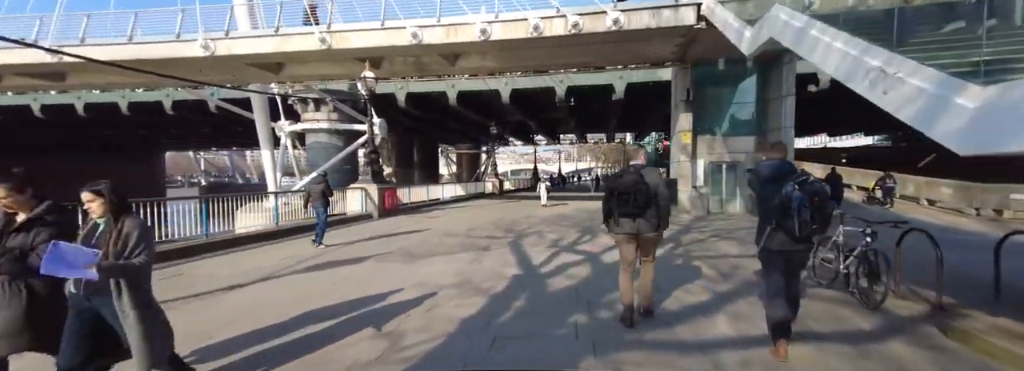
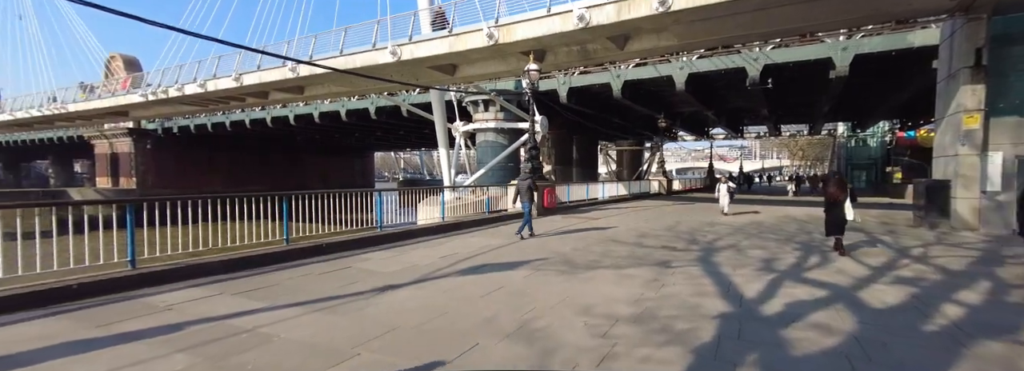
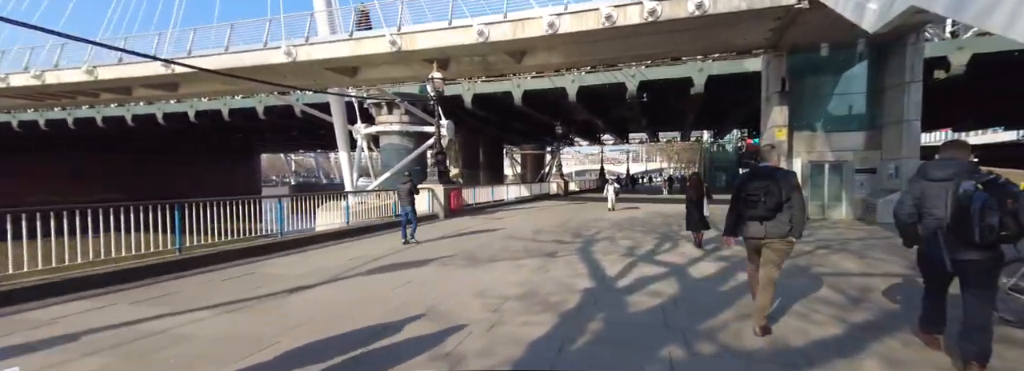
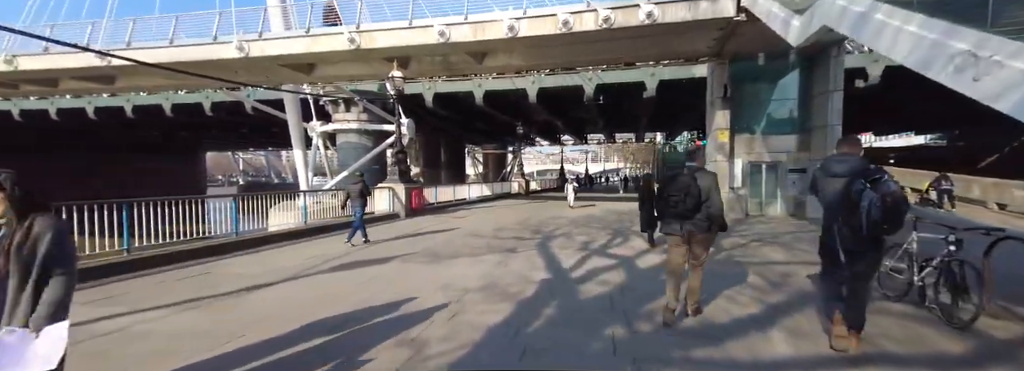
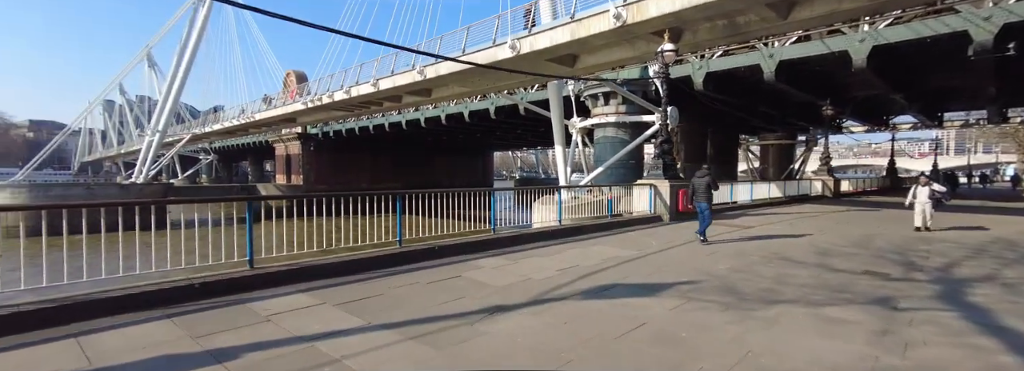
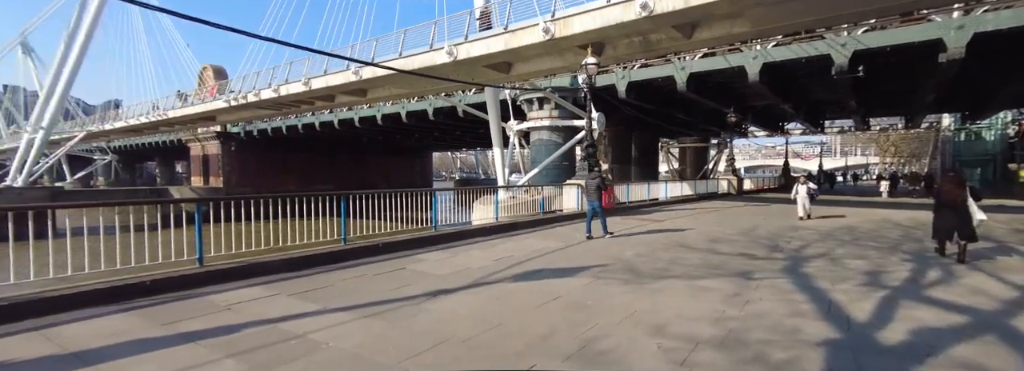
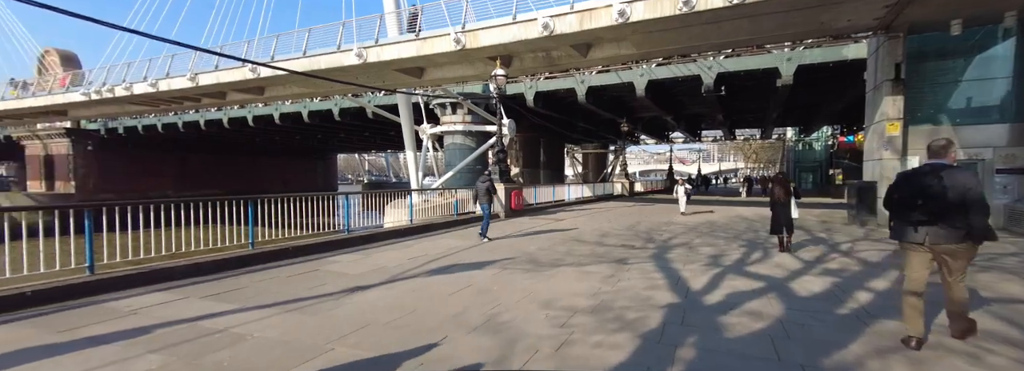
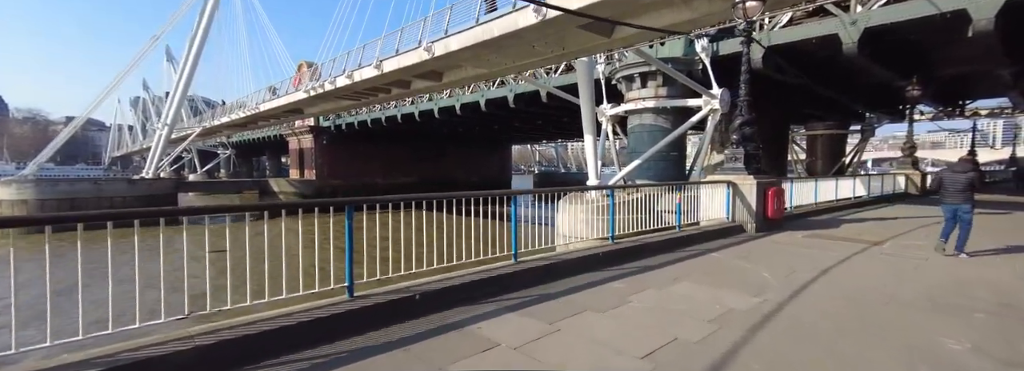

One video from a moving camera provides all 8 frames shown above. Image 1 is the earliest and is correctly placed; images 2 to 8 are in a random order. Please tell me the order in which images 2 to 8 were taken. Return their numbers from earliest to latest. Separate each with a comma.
4, 3, 7, 2, 6, 5, 8
